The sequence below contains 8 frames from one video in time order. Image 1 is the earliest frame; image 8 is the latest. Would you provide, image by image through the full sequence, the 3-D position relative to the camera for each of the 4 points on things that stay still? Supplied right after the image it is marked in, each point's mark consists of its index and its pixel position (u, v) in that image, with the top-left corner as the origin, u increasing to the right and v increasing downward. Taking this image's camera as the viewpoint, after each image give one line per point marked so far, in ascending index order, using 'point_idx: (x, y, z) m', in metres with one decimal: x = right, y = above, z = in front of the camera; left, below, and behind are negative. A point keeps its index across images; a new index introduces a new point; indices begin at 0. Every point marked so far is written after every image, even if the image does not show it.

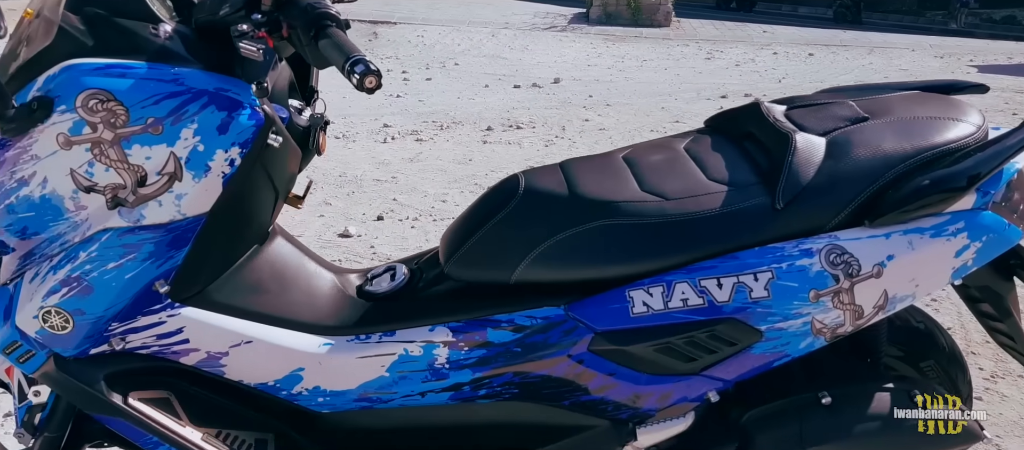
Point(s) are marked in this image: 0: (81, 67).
0: (-0.7, +0.3, +1.4) m
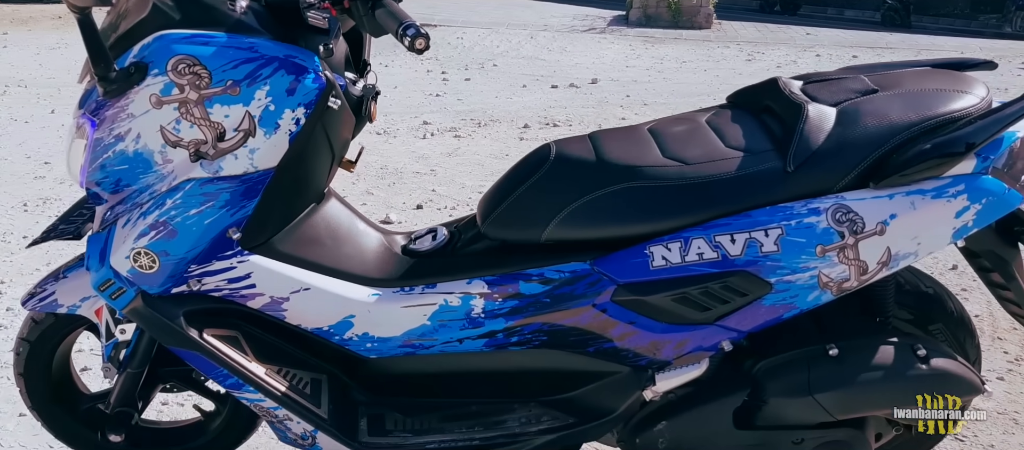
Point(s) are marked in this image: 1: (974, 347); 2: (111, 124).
0: (-0.6, +0.4, +1.6) m
1: (+1.1, -0.3, +2.0) m
2: (-0.8, +0.2, +1.6) m
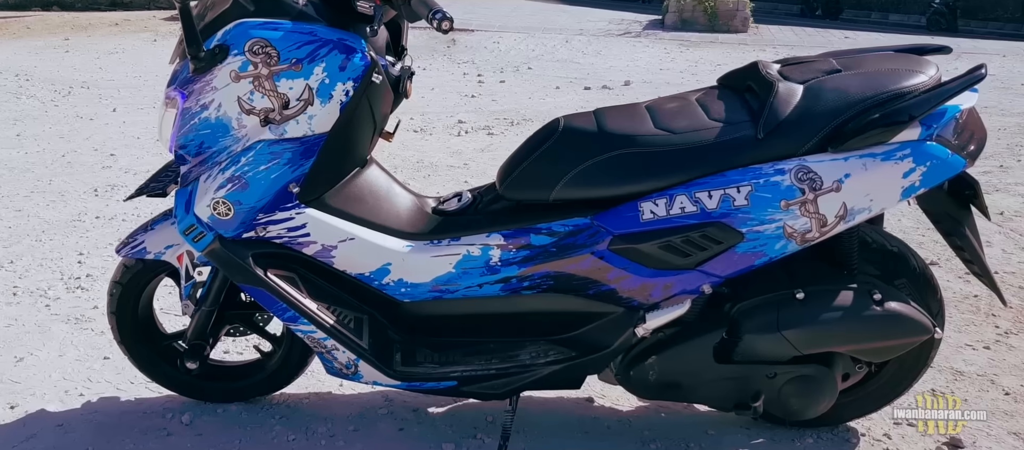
0: (-0.6, +0.5, +1.9) m
1: (+1.2, -0.2, +2.3) m
2: (-0.8, +0.3, +2.0) m
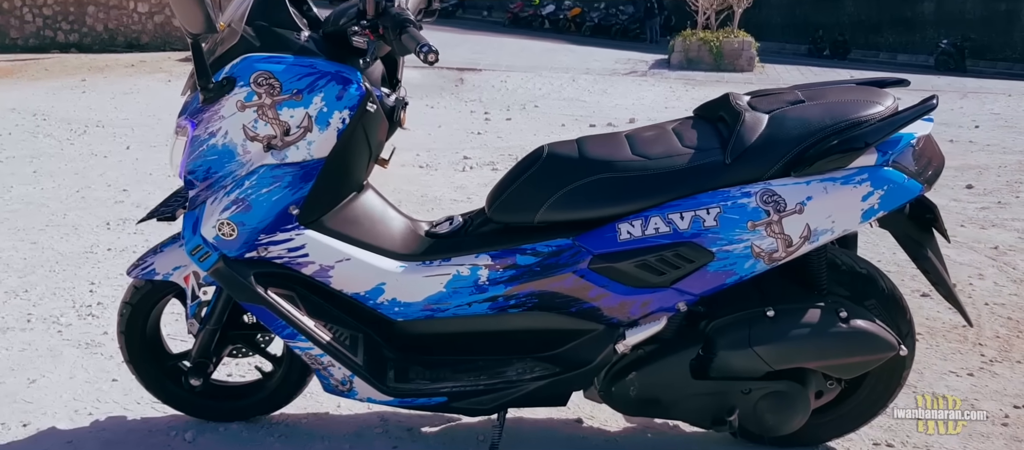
0: (-0.7, +0.4, +2.1) m
1: (+1.1, -0.3, +2.4) m
2: (-0.8, +0.3, +2.1) m
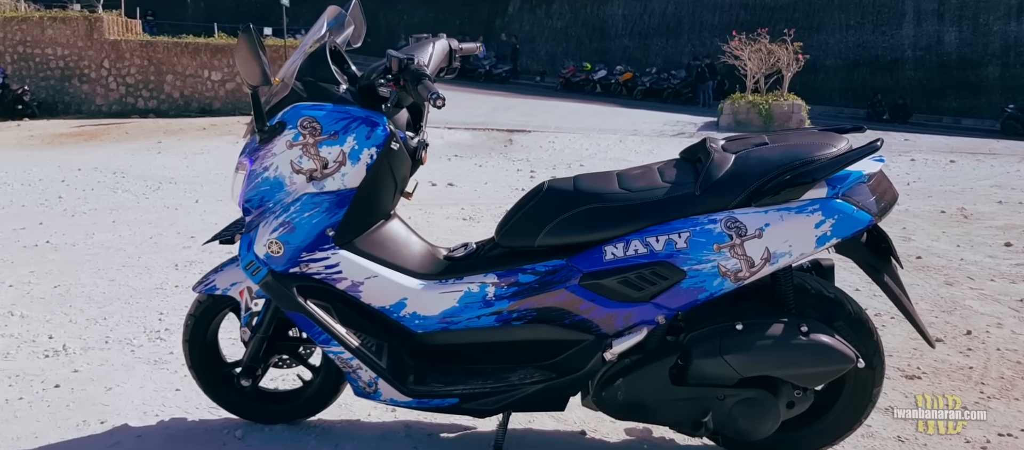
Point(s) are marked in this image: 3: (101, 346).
0: (-0.6, +0.4, +2.5) m
1: (+1.2, -0.4, +2.6) m
2: (-0.8, +0.2, +2.6) m
3: (-2.0, -0.6, +4.0) m
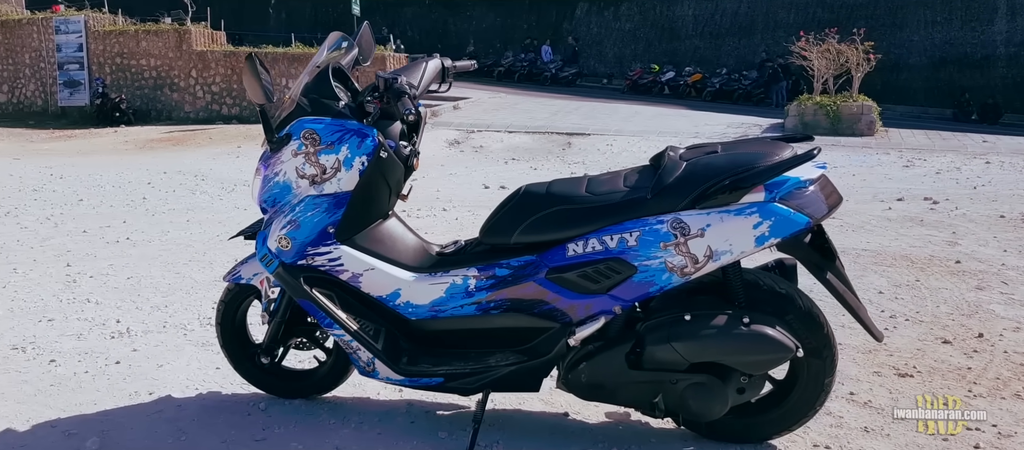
0: (-0.7, +0.4, +2.9) m
1: (+1.1, -0.4, +2.9) m
2: (-0.9, +0.2, +2.9) m
3: (-1.9, -0.6, +4.5) m
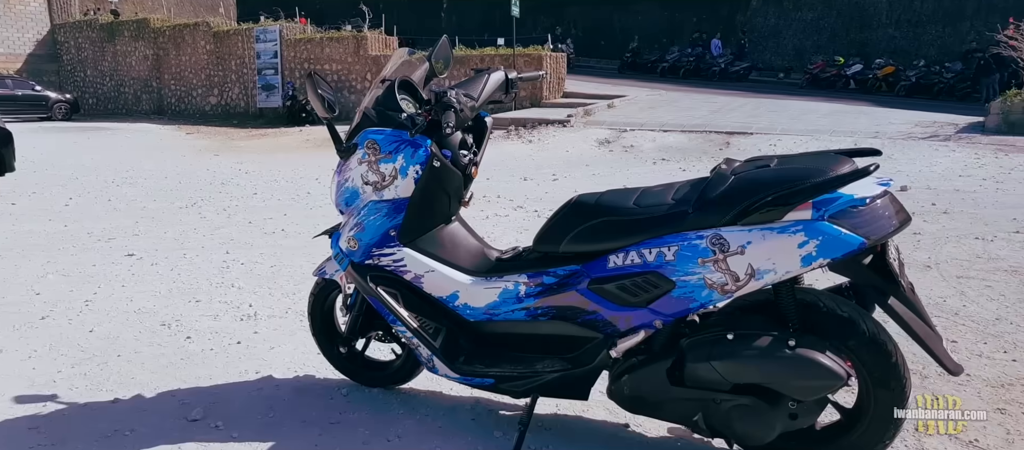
0: (-0.5, +0.4, +3.1) m
1: (+1.2, -0.4, +2.7) m
2: (-0.6, +0.2, +3.2) m
3: (-1.4, -0.5, +4.9) m
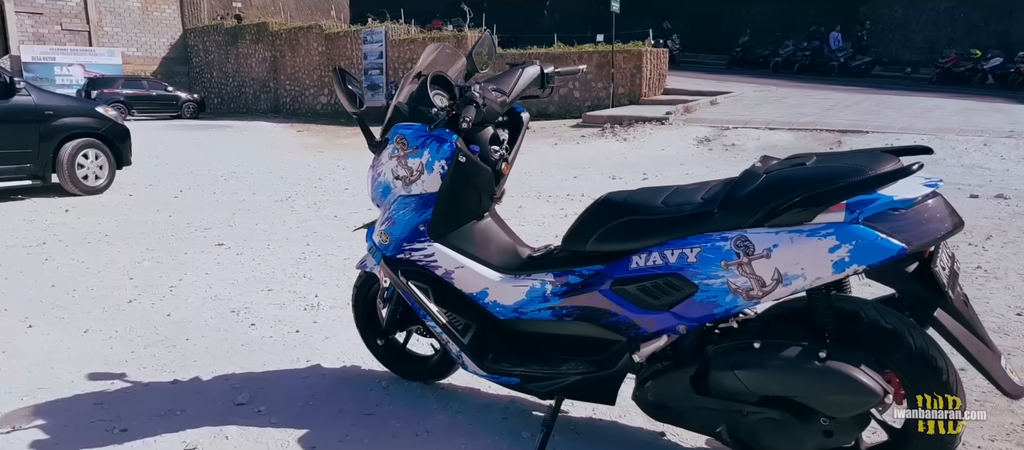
0: (-0.4, +0.4, +3.1) m
1: (+1.2, -0.5, +2.4) m
2: (-0.5, +0.2, +3.2) m
3: (-1.0, -0.5, +5.0) m
